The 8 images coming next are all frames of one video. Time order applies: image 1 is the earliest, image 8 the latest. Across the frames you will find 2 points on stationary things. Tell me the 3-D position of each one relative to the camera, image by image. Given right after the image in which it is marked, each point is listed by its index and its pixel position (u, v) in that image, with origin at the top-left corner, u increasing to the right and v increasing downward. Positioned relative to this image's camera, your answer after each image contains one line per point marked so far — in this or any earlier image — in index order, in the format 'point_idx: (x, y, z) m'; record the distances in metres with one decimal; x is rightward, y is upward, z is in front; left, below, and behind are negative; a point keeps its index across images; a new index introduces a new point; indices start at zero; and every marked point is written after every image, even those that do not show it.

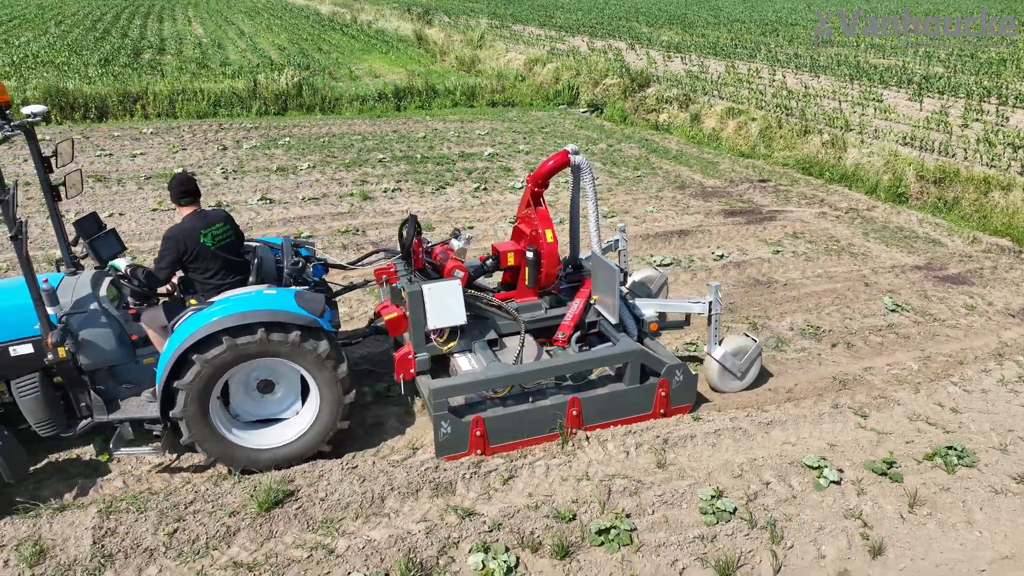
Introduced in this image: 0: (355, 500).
0: (-0.9, -1.2, +3.9) m
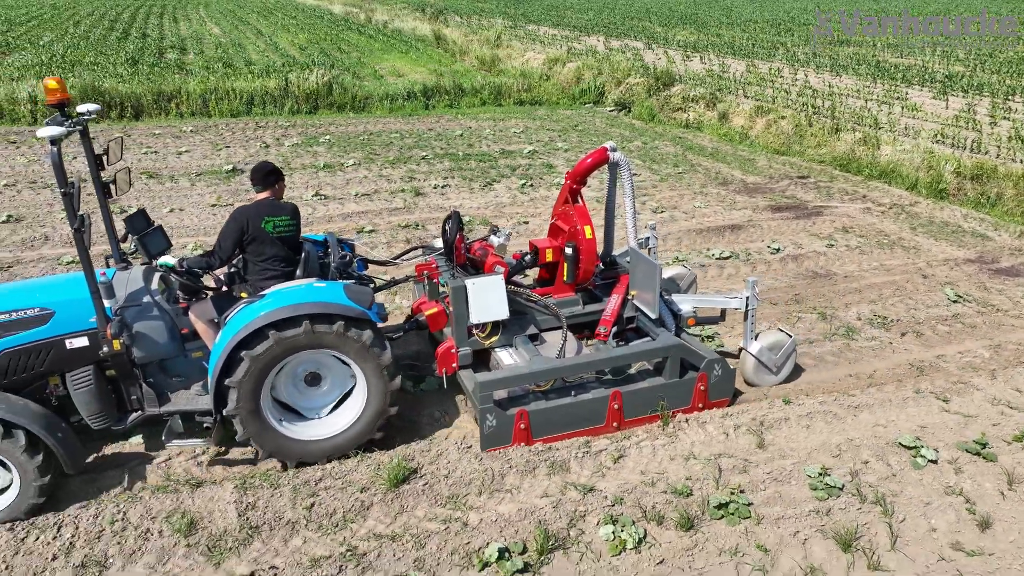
0: (-0.2, -1.1, +4.1) m
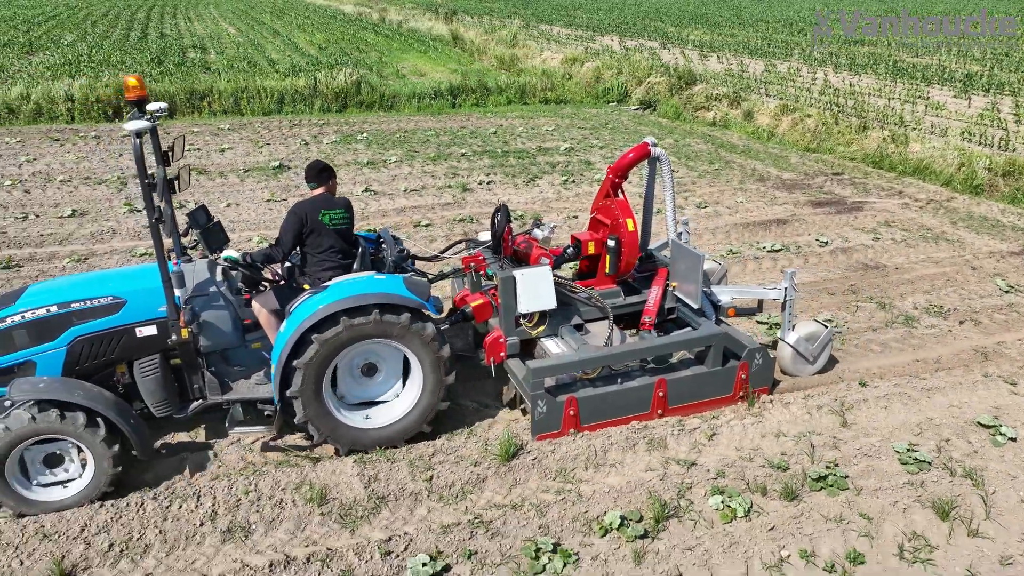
0: (+0.4, -1.0, +4.3) m
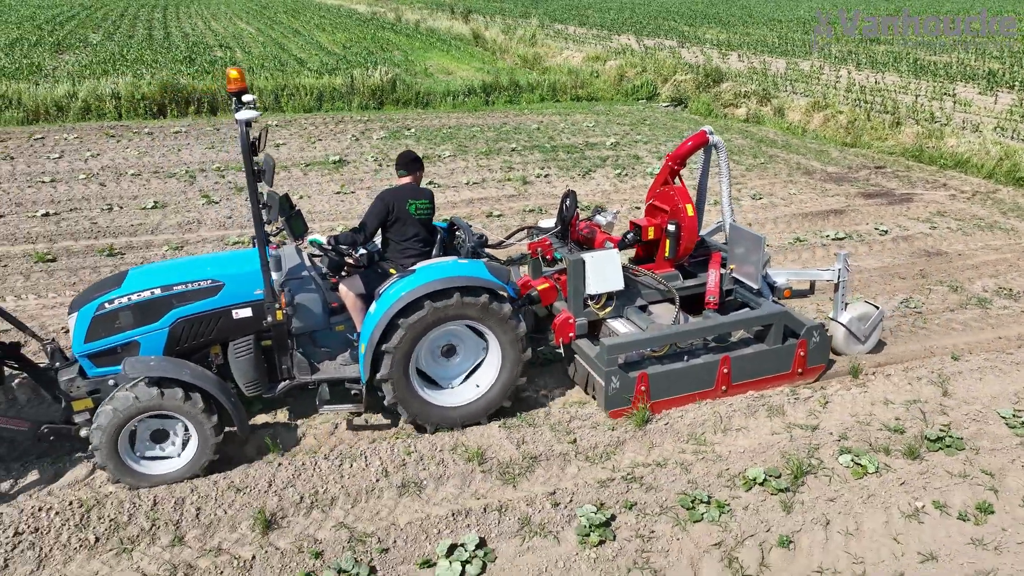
0: (+1.3, -0.9, +4.6) m
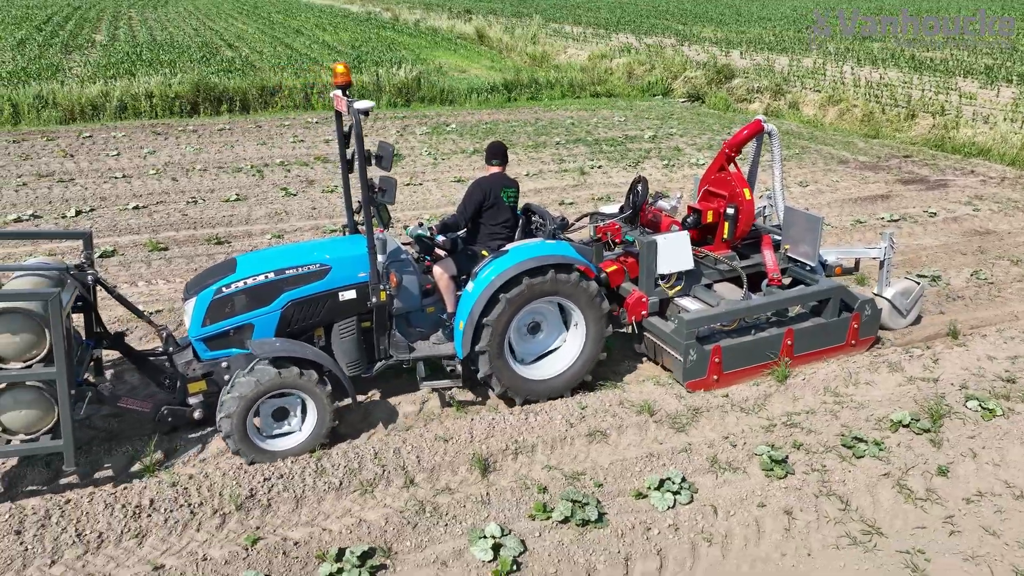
0: (+2.4, -0.6, +5.1) m
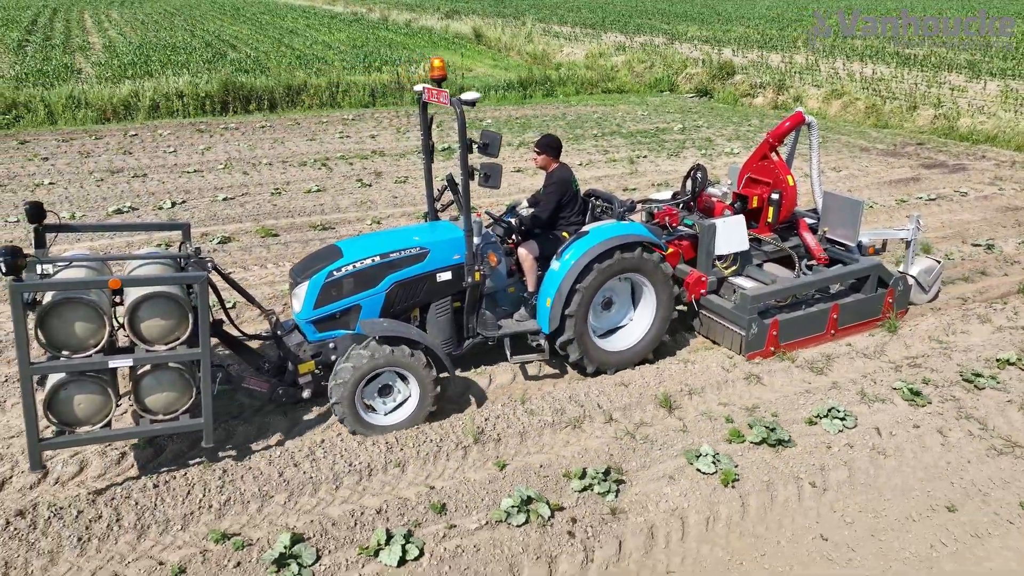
0: (+3.5, -0.3, +5.8) m
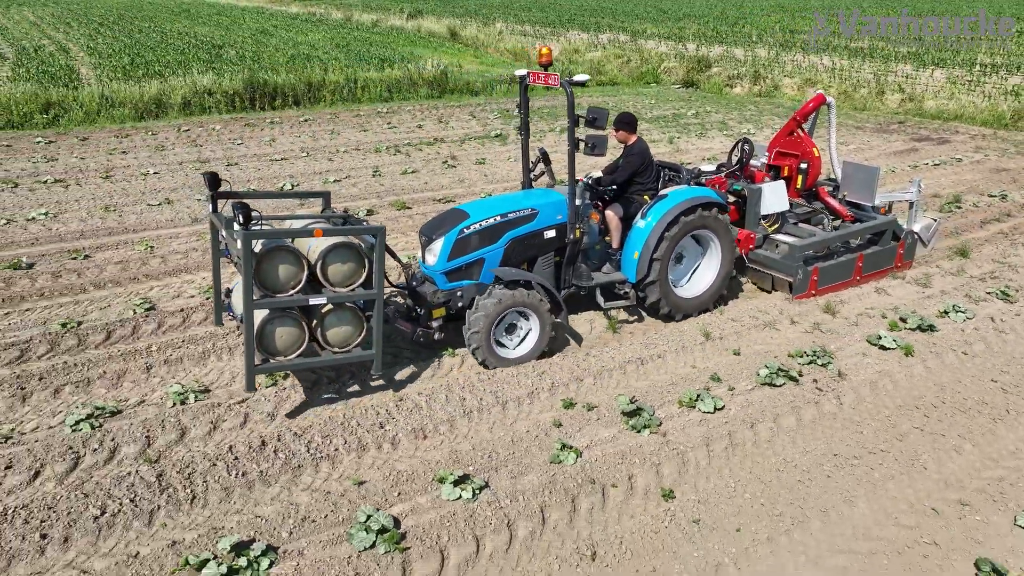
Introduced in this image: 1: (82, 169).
0: (+5.0, +0.4, +7.4) m
1: (-6.5, +1.8, +10.7) m
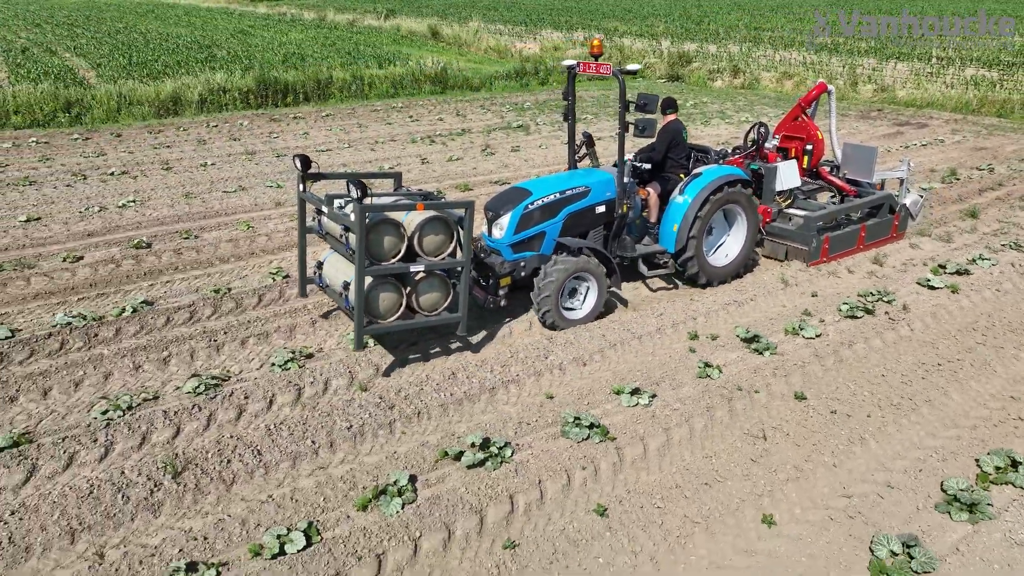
0: (+5.9, +0.9, +8.5) m
1: (-5.9, +2.0, +11.1) m
